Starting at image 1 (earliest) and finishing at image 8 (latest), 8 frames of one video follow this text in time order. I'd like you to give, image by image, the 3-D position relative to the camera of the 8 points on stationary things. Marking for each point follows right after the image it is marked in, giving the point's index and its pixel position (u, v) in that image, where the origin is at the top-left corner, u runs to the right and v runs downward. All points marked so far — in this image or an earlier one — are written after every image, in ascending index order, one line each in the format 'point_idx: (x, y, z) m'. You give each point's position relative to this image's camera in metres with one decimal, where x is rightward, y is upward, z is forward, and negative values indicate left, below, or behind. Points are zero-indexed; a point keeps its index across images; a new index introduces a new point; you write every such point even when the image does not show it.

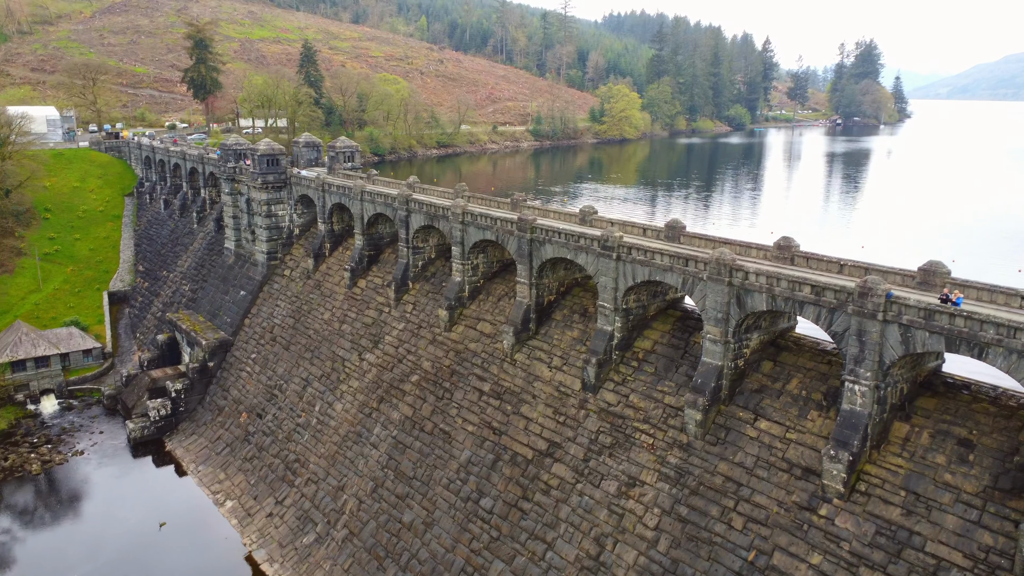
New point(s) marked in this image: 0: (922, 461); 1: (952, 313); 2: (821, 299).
0: (+9.8, -4.1, +18.6) m
1: (+9.8, -0.5, +17.3) m
2: (+7.9, -0.3, +19.9) m
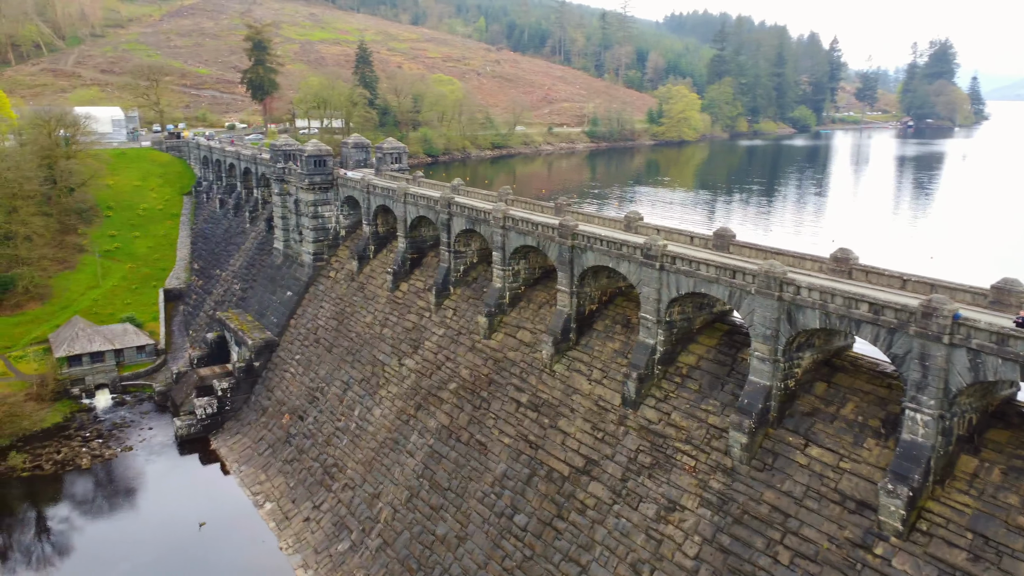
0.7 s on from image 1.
0: (+10.4, -4.6, +16.8) m
1: (+10.3, -1.0, +15.6) m
2: (+8.6, -0.7, +18.3) m
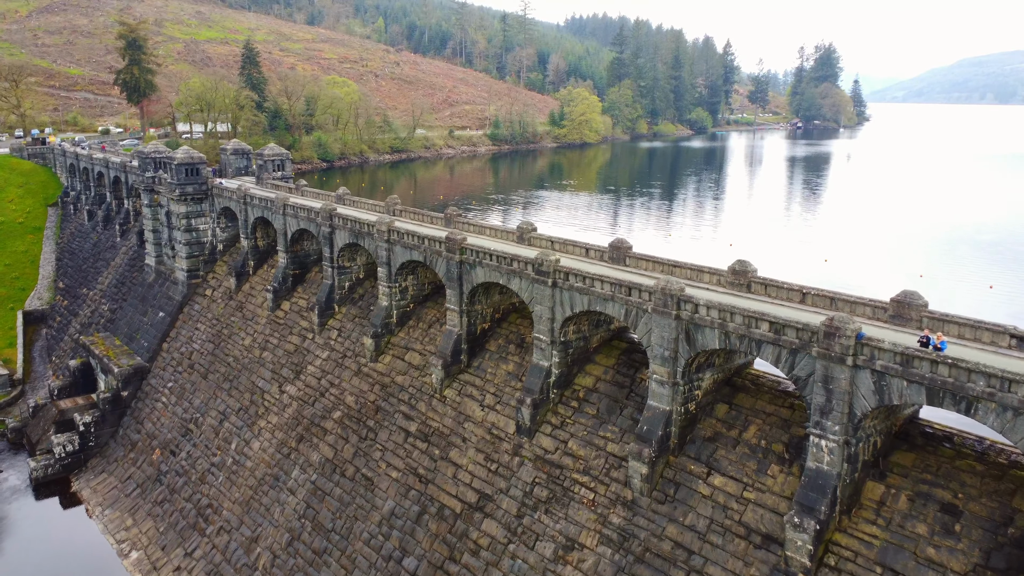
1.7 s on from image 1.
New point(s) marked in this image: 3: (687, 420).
0: (+7.9, -4.9, +15.8) m
1: (+7.9, -1.3, +14.5) m
2: (+5.9, -1.1, +17.0) m
3: (+4.5, -3.4, +19.8) m
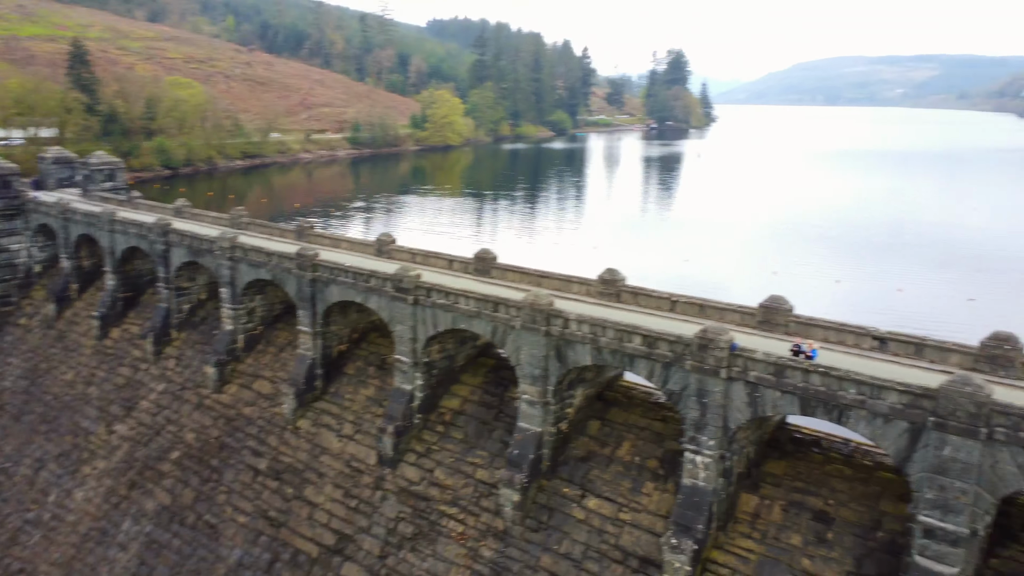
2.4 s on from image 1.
0: (+5.2, -5.0, +15.3) m
1: (+5.3, -1.4, +14.1) m
2: (+2.9, -1.3, +16.2) m
3: (+1.1, -3.7, +18.7) m
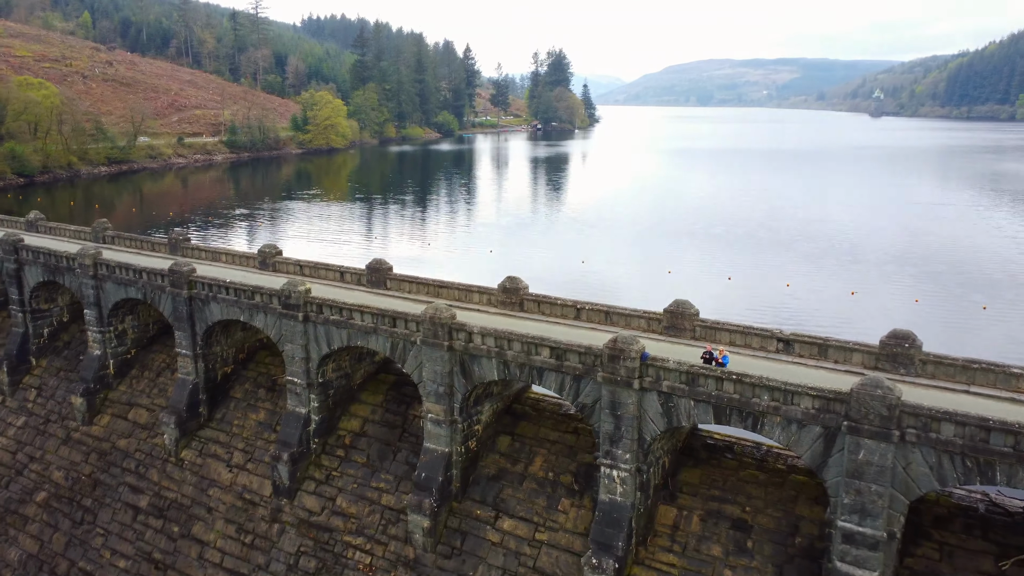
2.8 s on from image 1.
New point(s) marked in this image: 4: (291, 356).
0: (+3.6, -5.2, +15.1) m
1: (+3.7, -1.6, +13.9) m
2: (+1.0, -1.5, +15.6) m
3: (-1.0, -3.9, +17.9) m
4: (-5.6, -1.7, +19.7) m
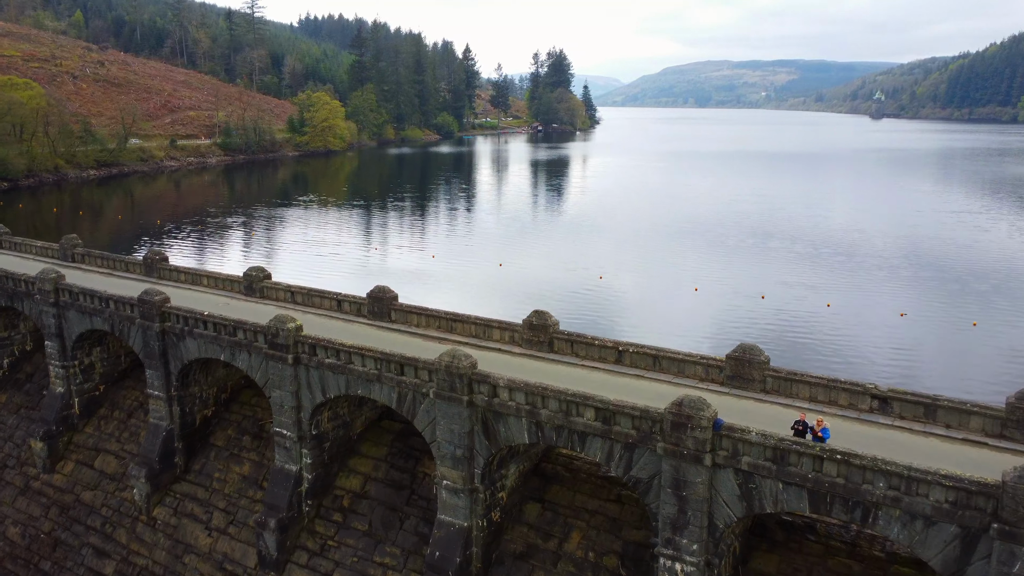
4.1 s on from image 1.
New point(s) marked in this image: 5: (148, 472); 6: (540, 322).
0: (+4.2, -5.9, +12.1) m
1: (+4.3, -2.3, +10.9) m
2: (+1.6, -2.3, +12.7) m
3: (-0.4, -4.7, +14.9) m
4: (-5.0, -2.5, +16.7) m
5: (-8.7, -4.4, +18.7) m
6: (+0.6, -0.7, +16.5) m
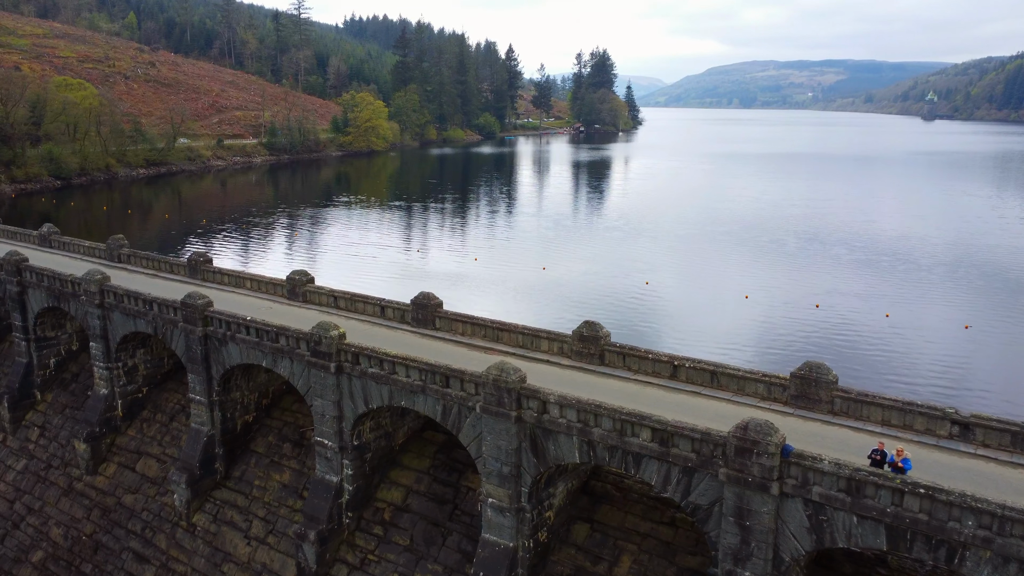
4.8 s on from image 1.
0: (+4.9, -6.2, +11.3) m
1: (+5.0, -2.6, +10.0) m
2: (+2.4, -2.5, +11.9) m
3: (+0.5, -4.9, +14.3) m
4: (-4.0, -2.6, +16.3) m
5: (-7.6, -4.5, +18.4) m
6: (+1.6, -0.9, +15.8) m
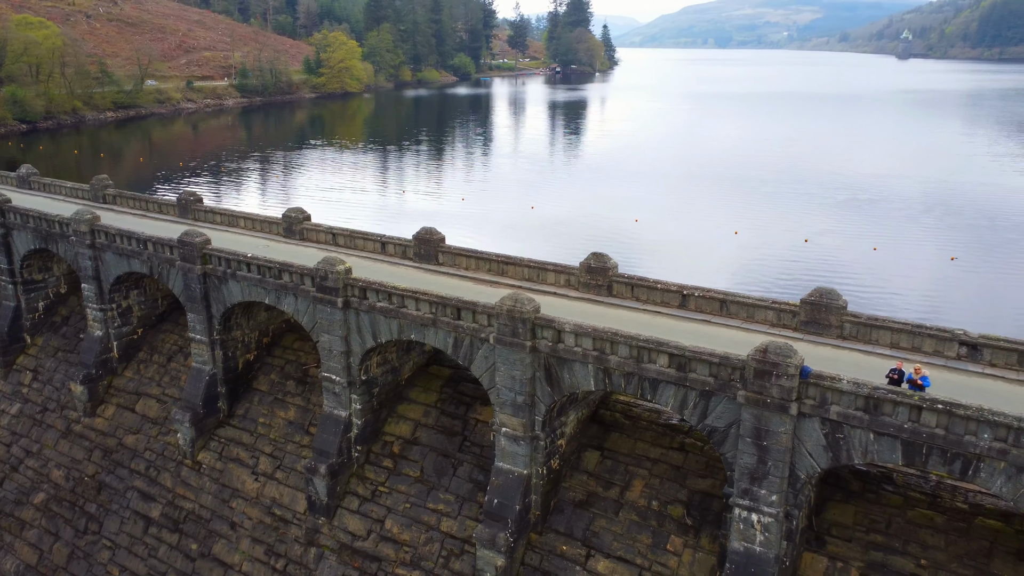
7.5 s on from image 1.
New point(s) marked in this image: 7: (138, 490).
0: (+5.2, -5.0, +11.7) m
1: (+5.4, -1.5, +10.3) m
2: (+2.7, -1.4, +12.1) m
3: (+0.7, -3.6, +14.5) m
4: (-3.8, -1.2, +16.2) m
5: (-7.5, -3.0, +18.4) m
6: (+1.8, +0.5, +15.8) m
7: (-9.1, -5.0, +19.1) m
